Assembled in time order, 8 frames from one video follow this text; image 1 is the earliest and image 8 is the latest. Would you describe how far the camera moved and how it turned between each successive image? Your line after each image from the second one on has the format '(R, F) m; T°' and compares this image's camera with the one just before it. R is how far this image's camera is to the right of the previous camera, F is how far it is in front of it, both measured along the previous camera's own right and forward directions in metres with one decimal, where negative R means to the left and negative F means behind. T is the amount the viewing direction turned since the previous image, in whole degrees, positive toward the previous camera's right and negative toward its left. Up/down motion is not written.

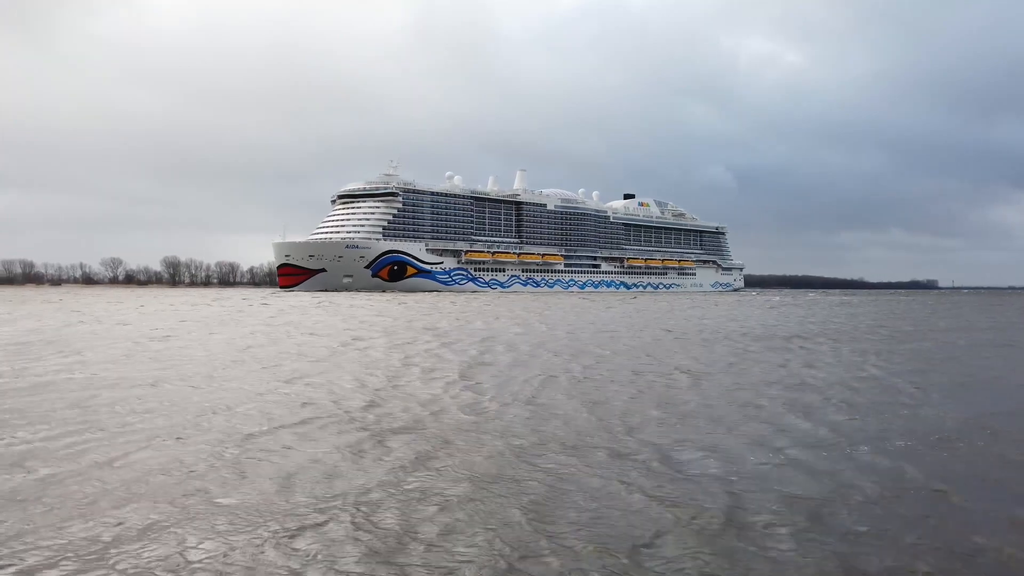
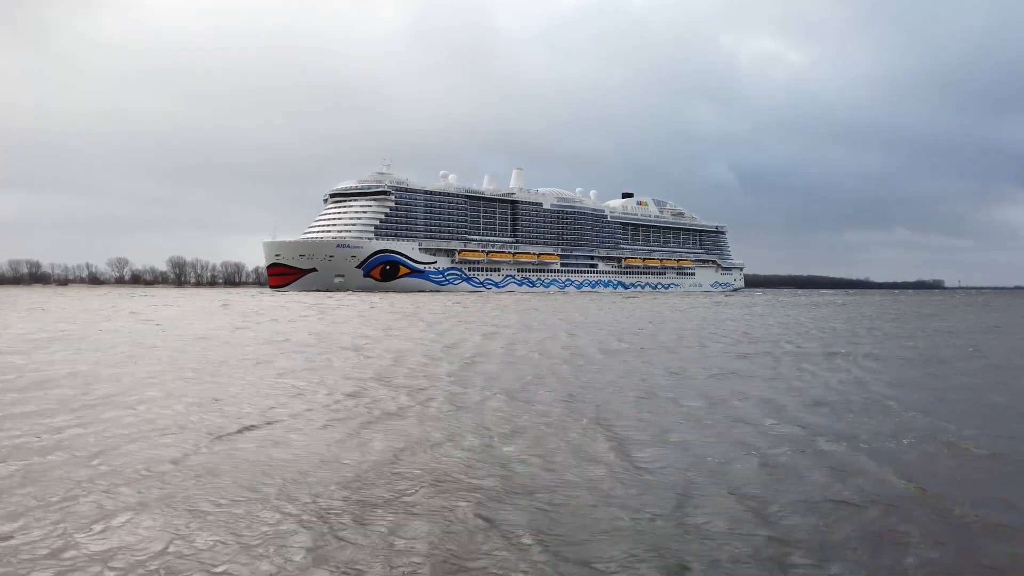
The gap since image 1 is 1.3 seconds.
(+0.7, +0.7) m; 0°
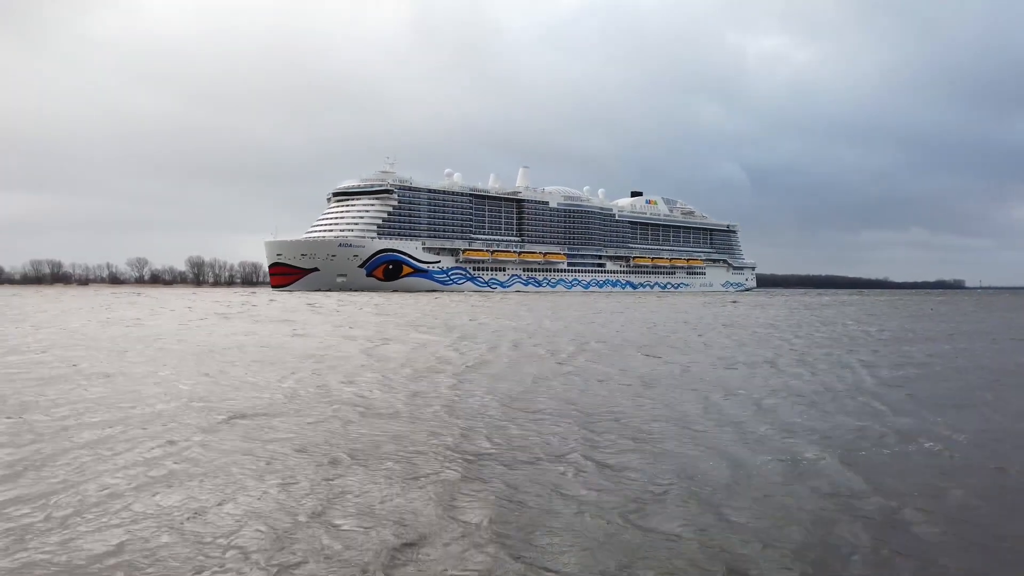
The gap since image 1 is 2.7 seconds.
(+0.7, +0.7) m; -1°
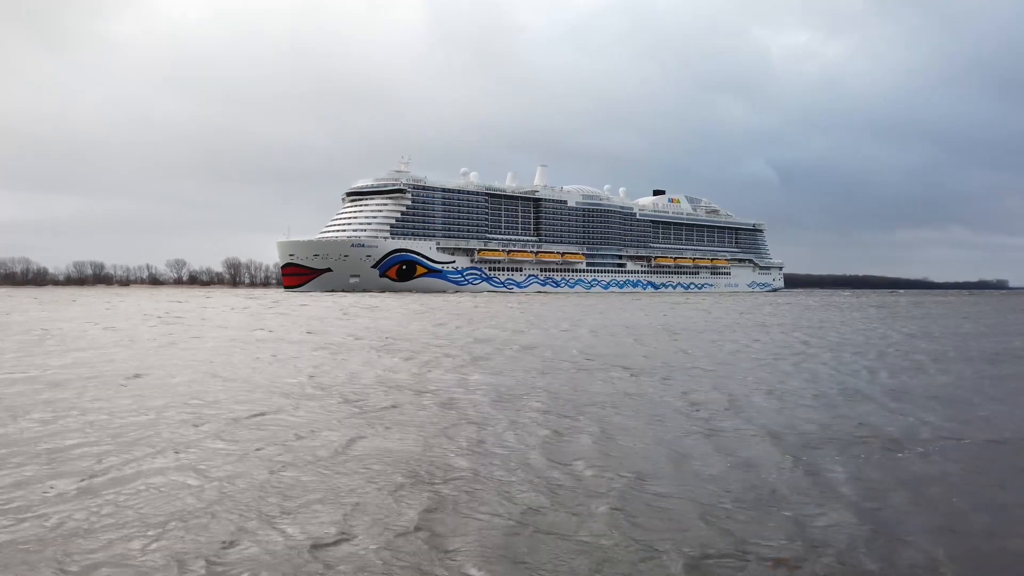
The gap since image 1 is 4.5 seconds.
(+0.9, +1.0) m; -2°
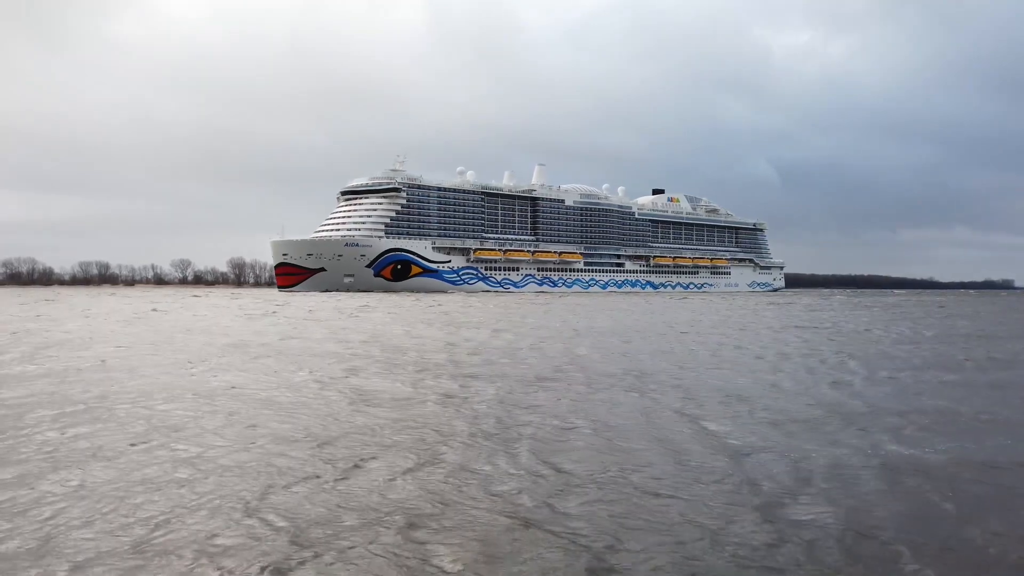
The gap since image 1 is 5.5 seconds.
(+0.5, +0.5) m; 0°
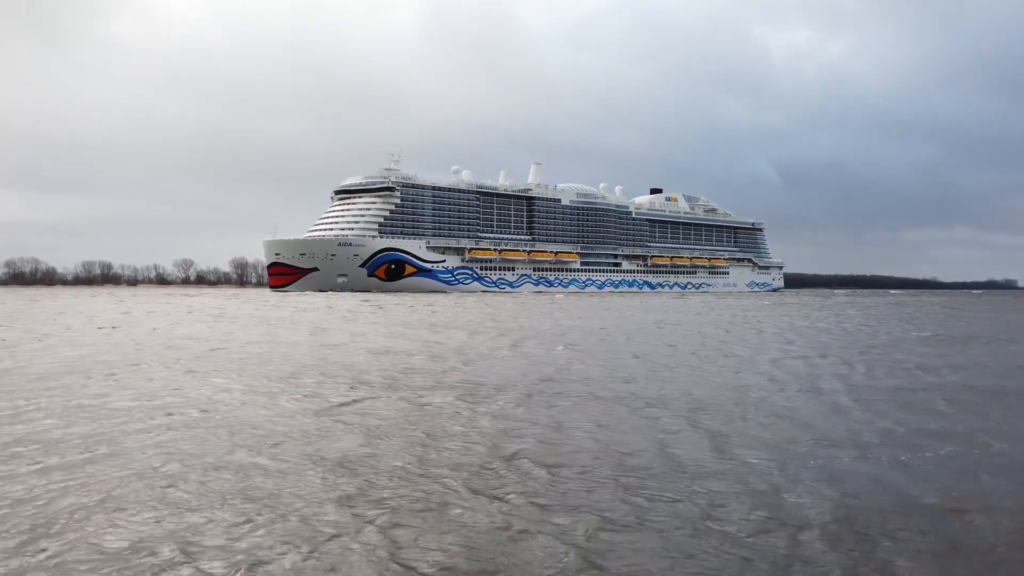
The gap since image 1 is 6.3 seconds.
(+0.4, +0.4) m; 0°
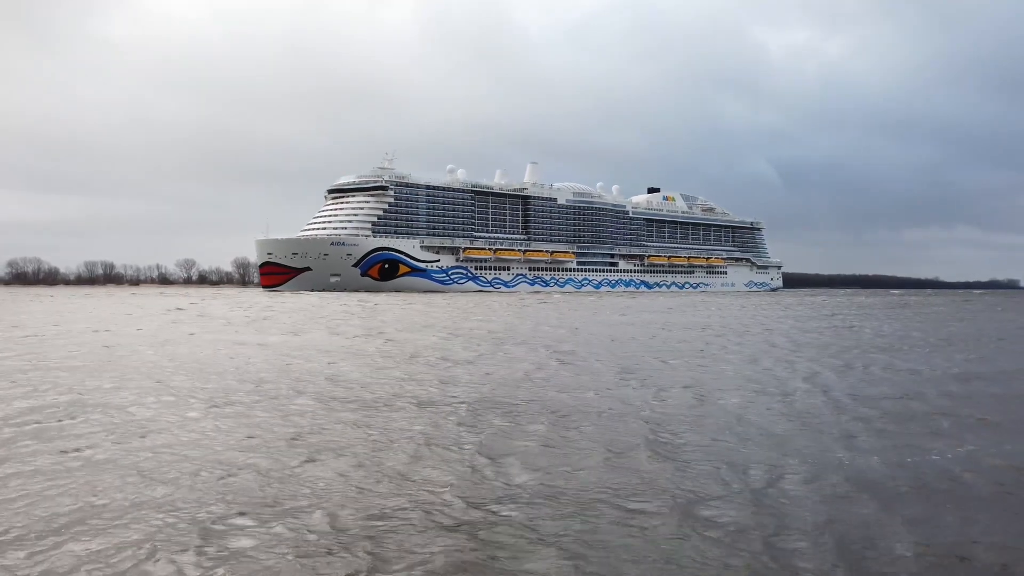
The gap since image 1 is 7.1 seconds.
(+0.5, +0.4) m; 0°
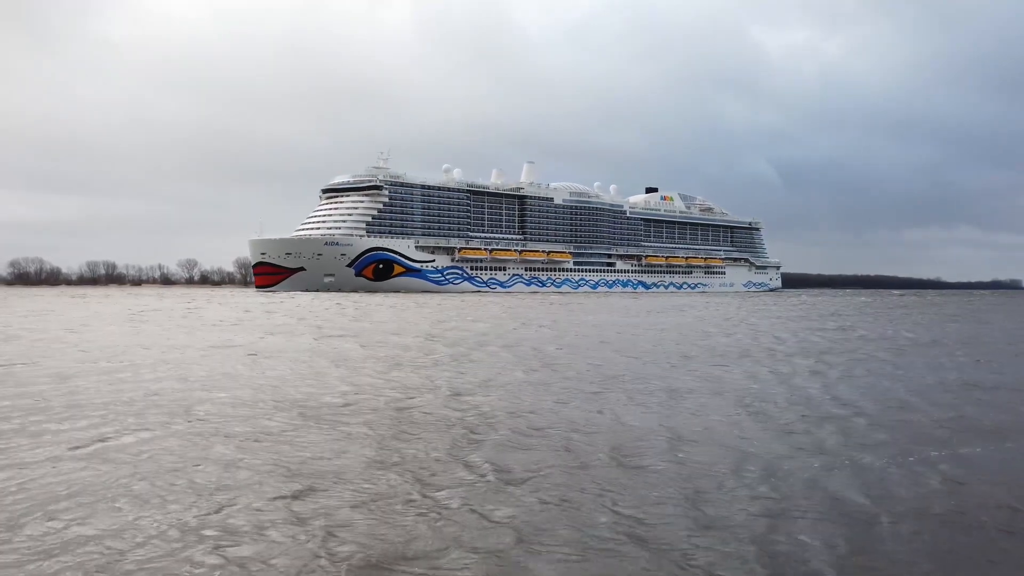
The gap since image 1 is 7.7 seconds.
(+0.4, +0.3) m; 0°
